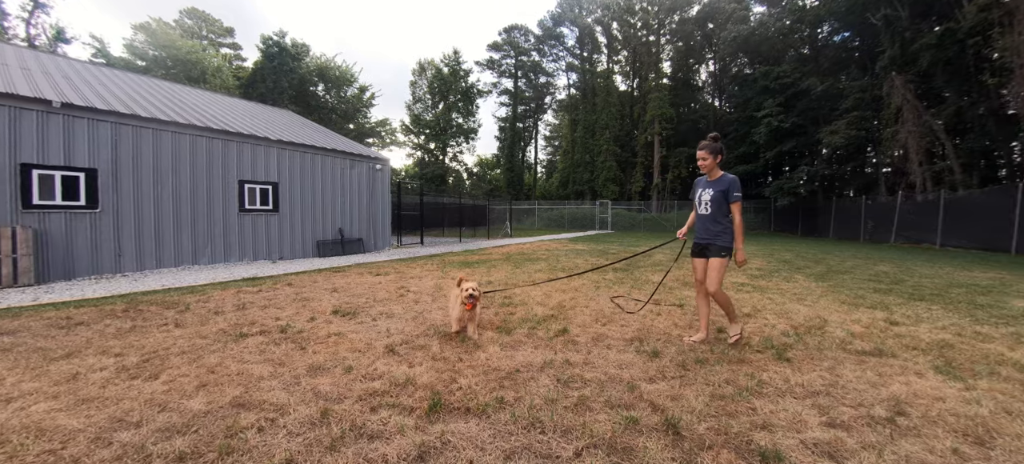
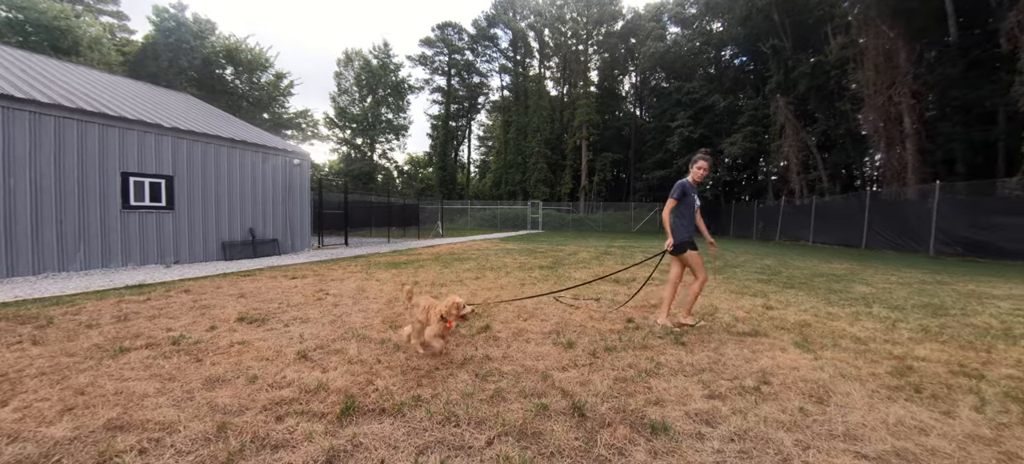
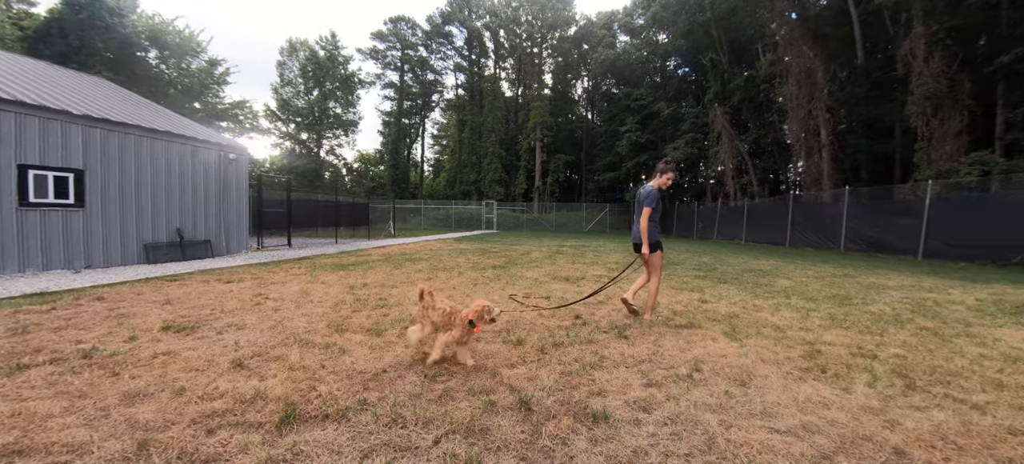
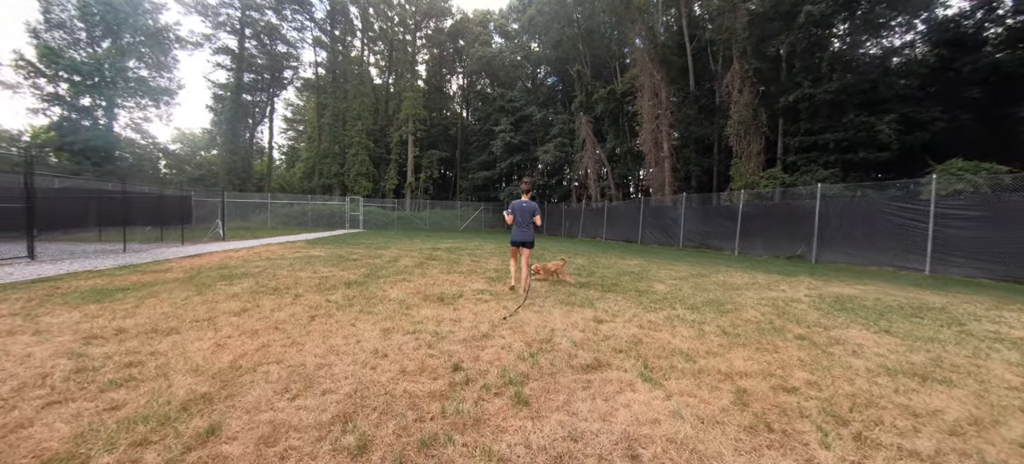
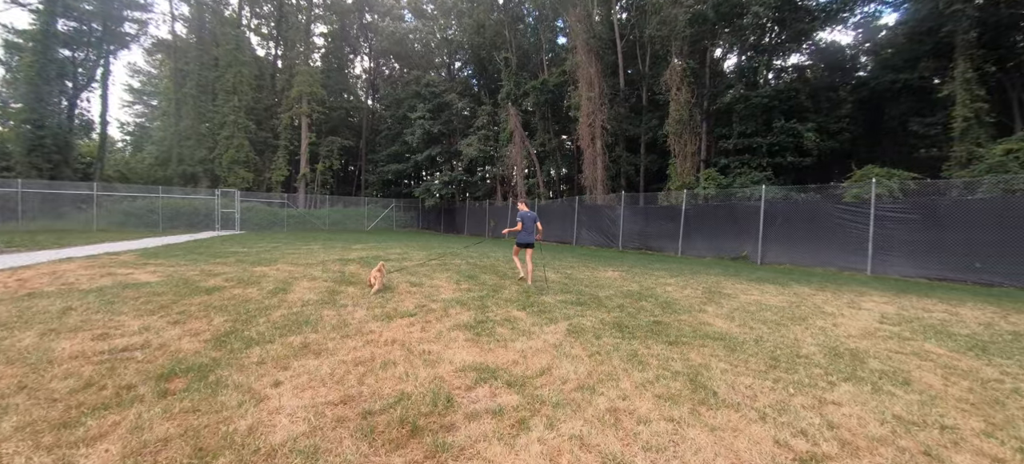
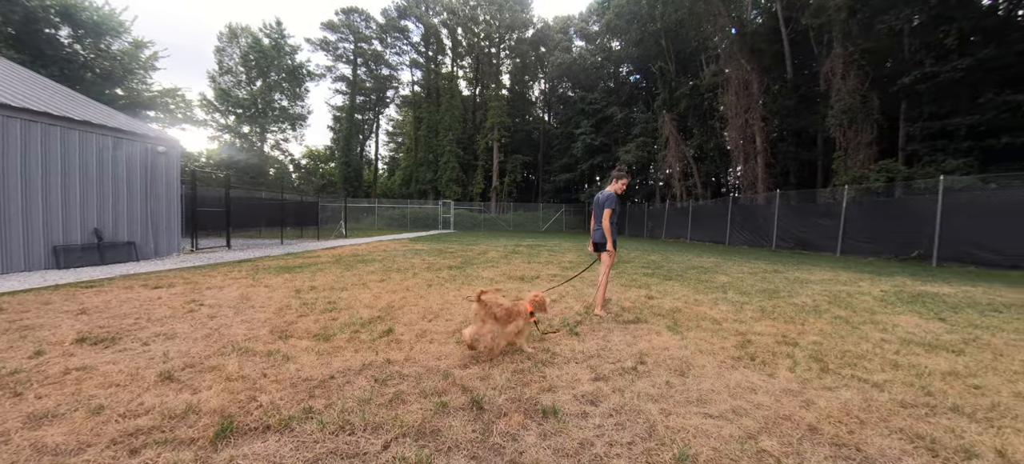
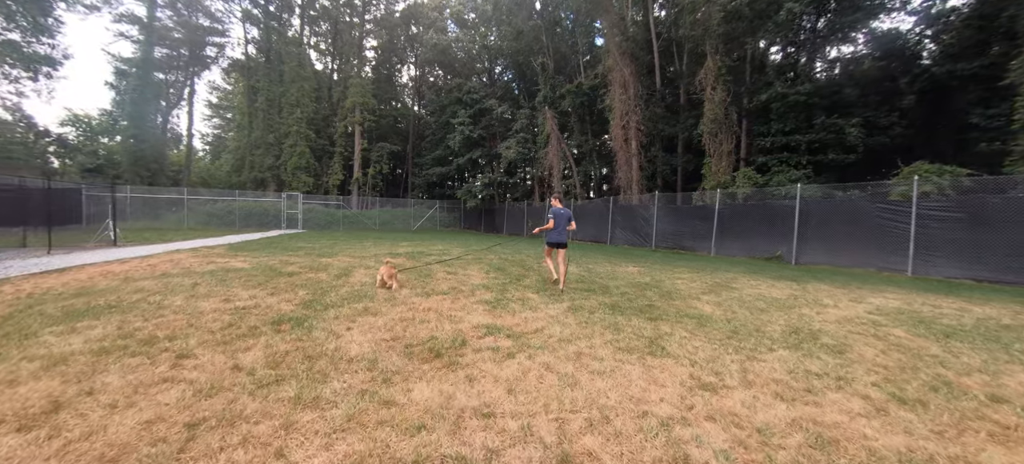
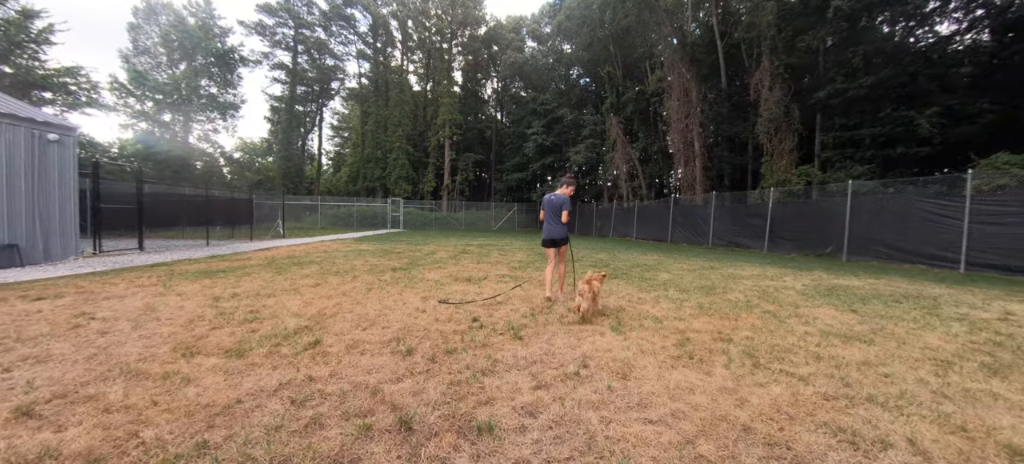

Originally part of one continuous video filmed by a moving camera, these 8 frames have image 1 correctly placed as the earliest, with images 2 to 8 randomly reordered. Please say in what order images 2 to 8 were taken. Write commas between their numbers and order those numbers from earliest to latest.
2, 3, 6, 8, 4, 7, 5
